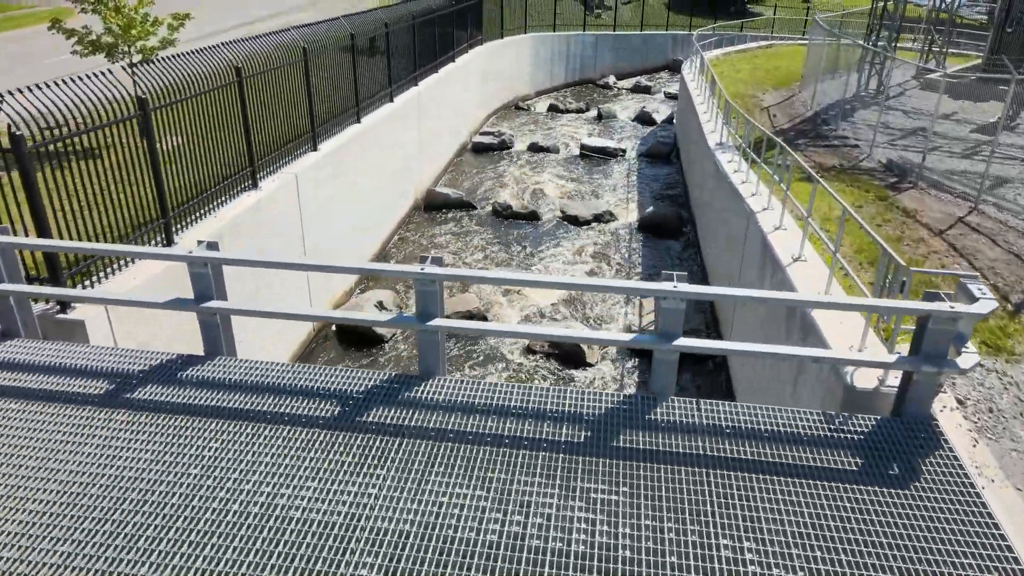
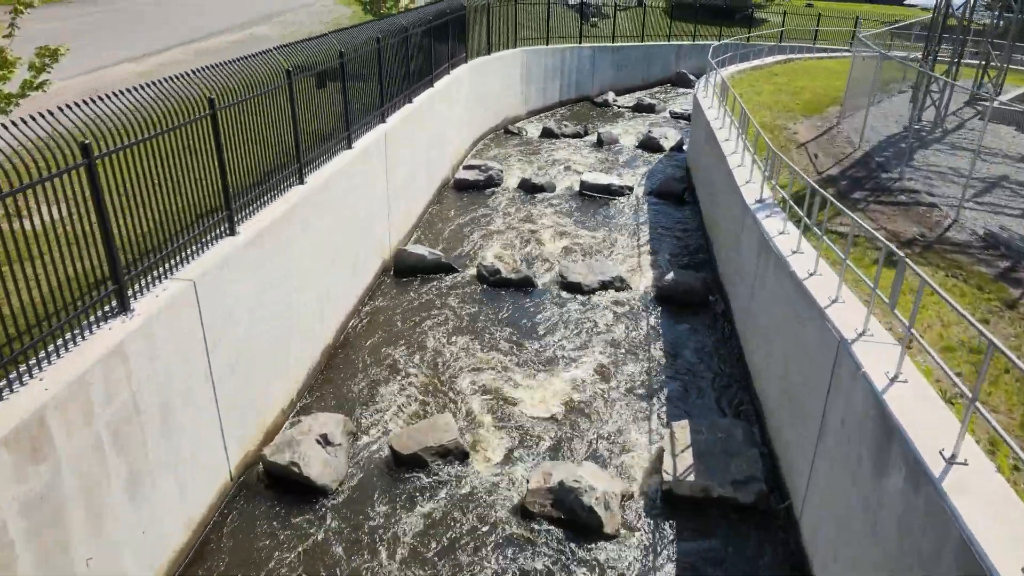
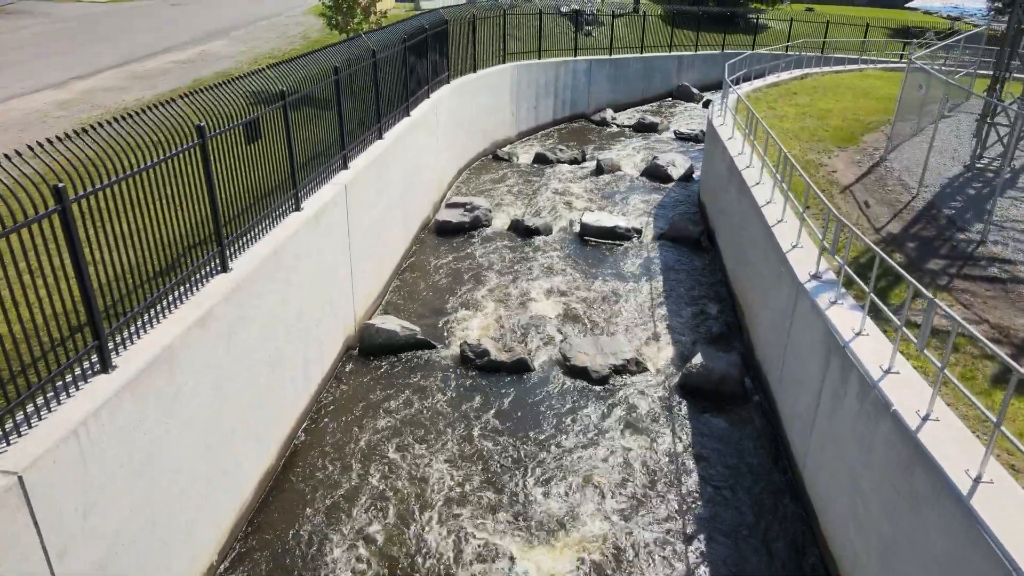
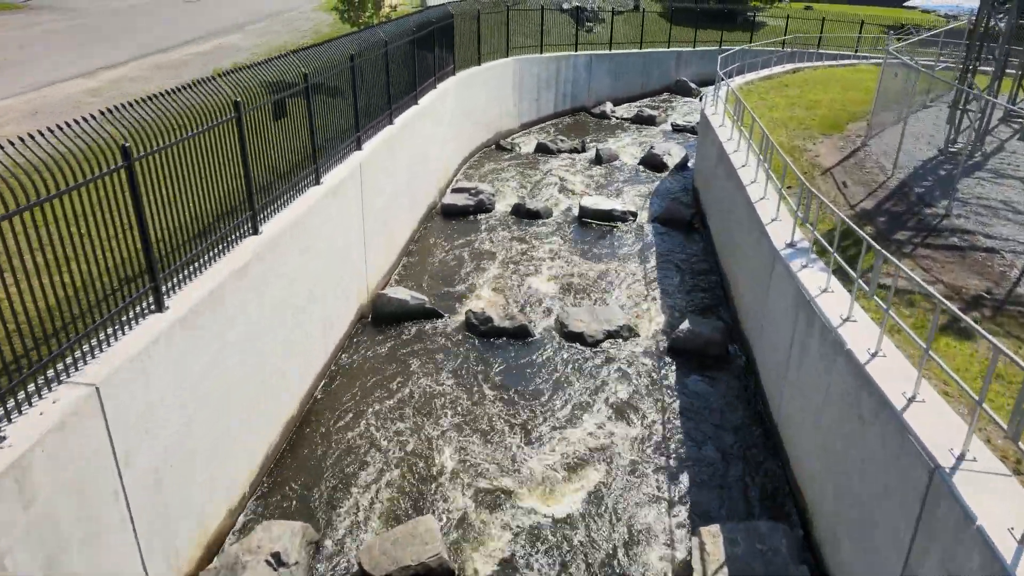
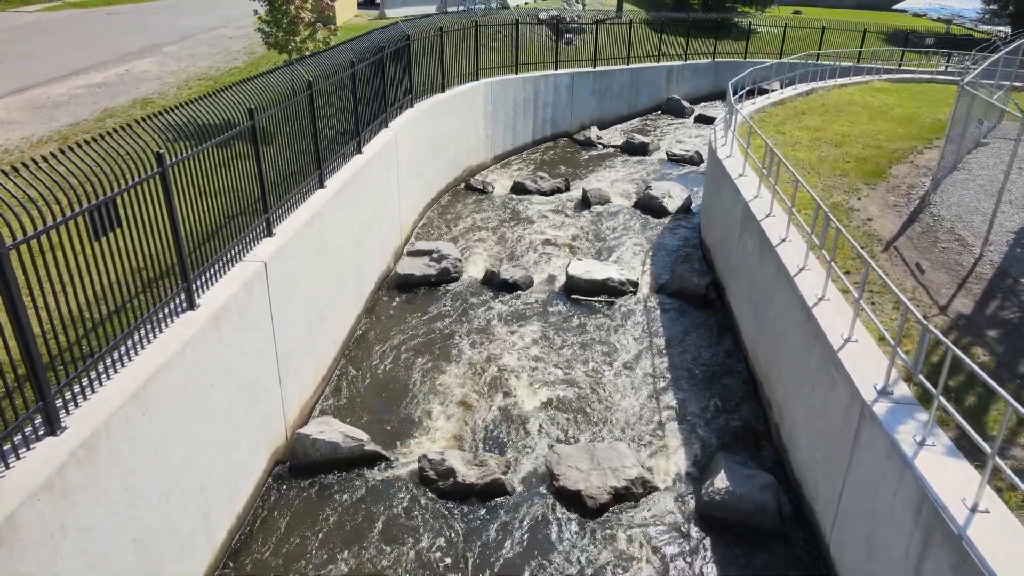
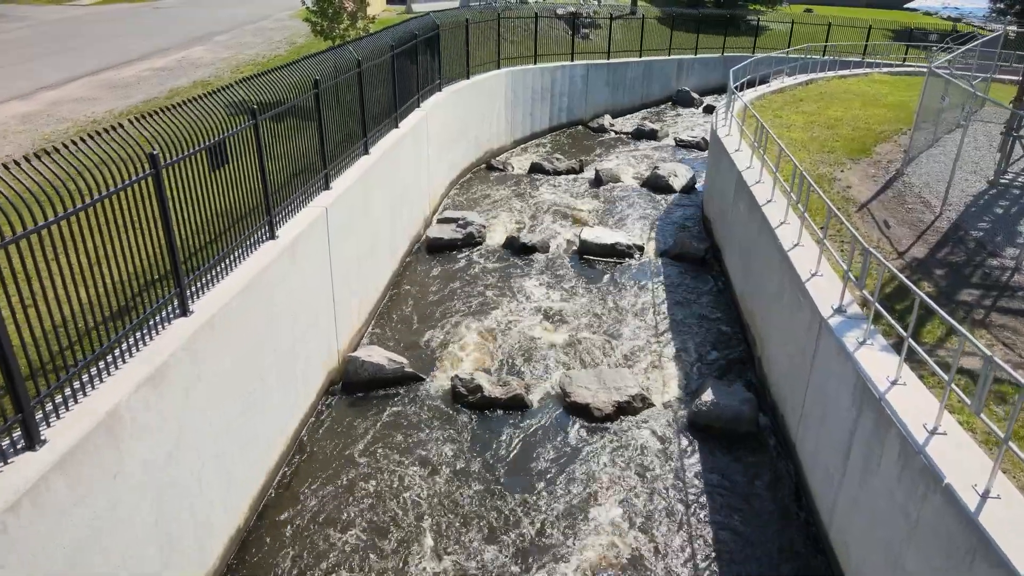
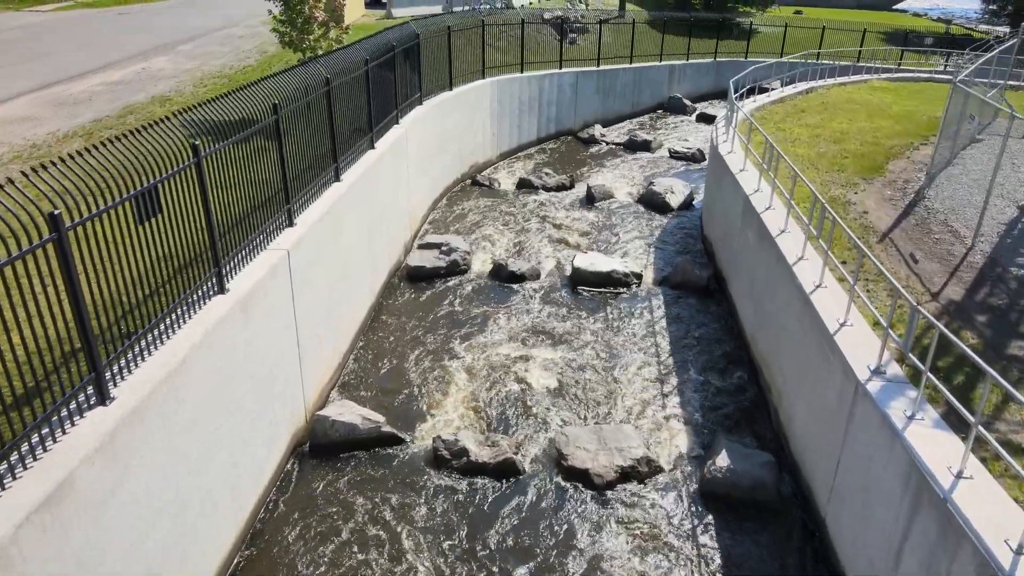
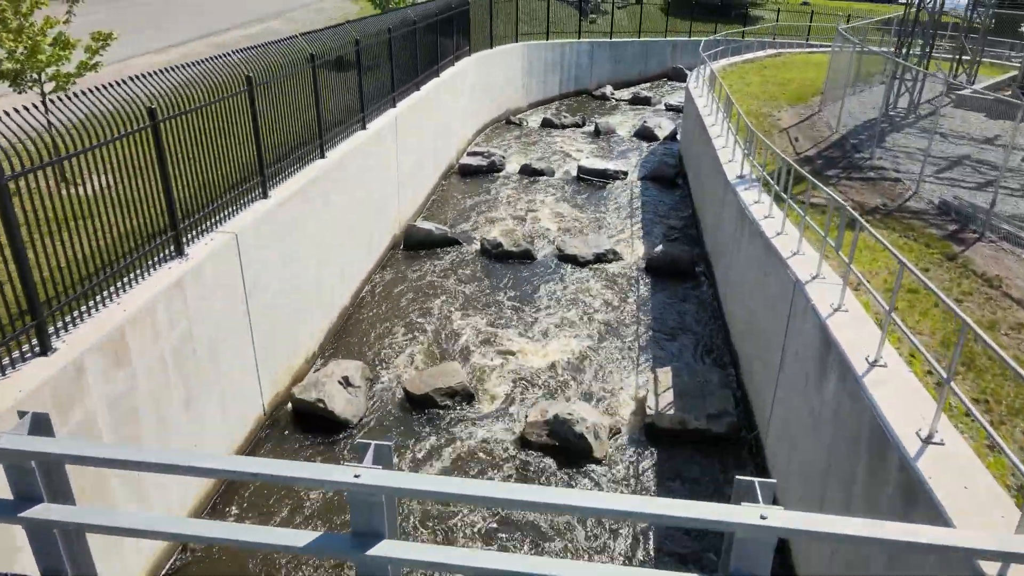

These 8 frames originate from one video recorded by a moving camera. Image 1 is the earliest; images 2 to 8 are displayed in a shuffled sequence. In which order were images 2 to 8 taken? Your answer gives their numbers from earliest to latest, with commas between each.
8, 2, 4, 3, 6, 7, 5
